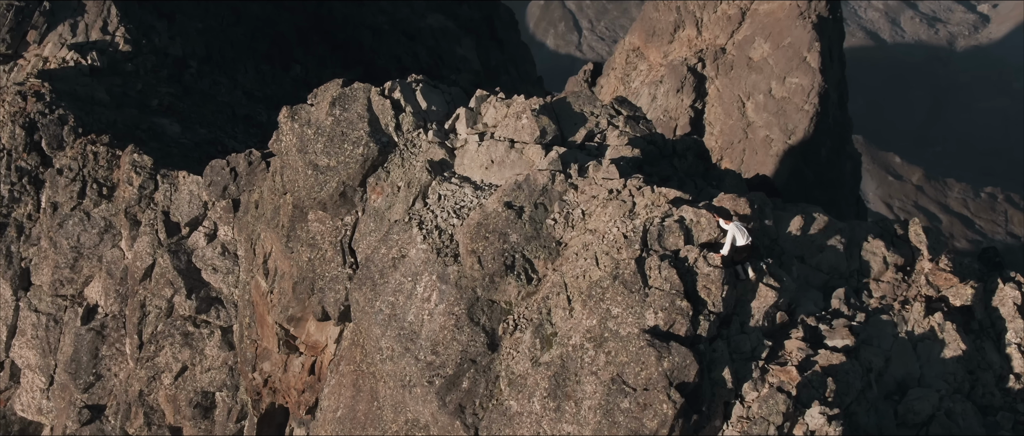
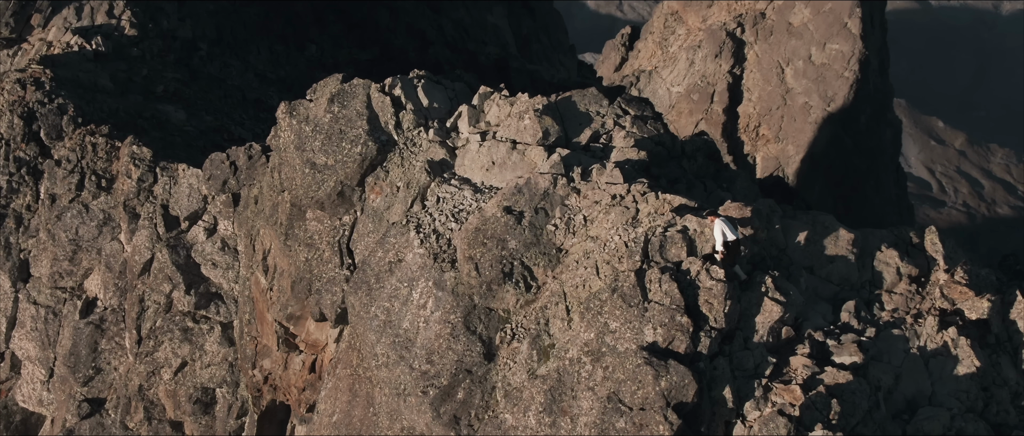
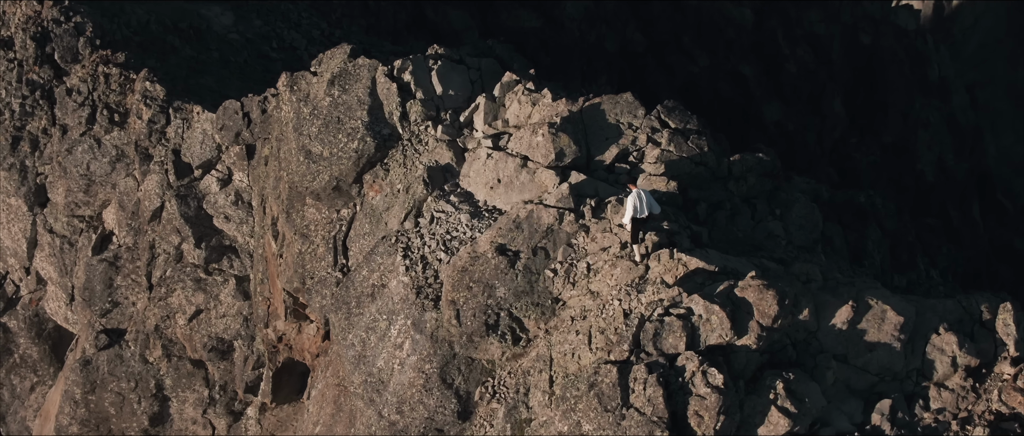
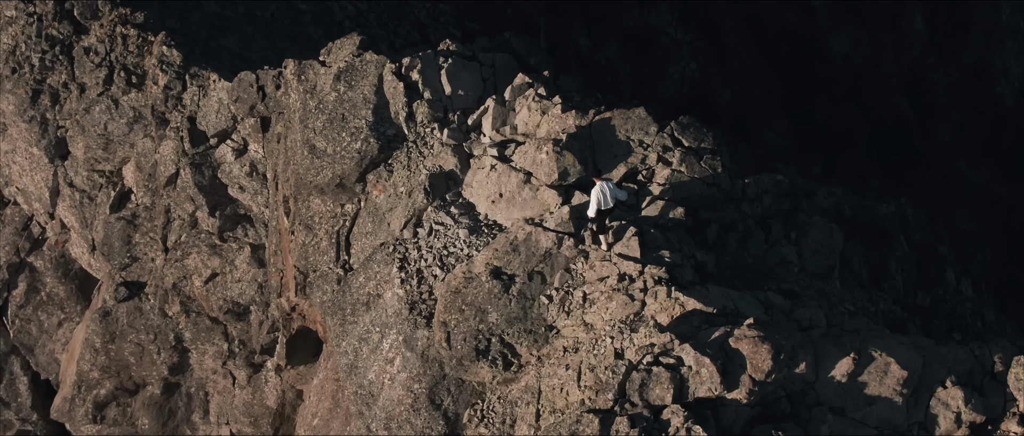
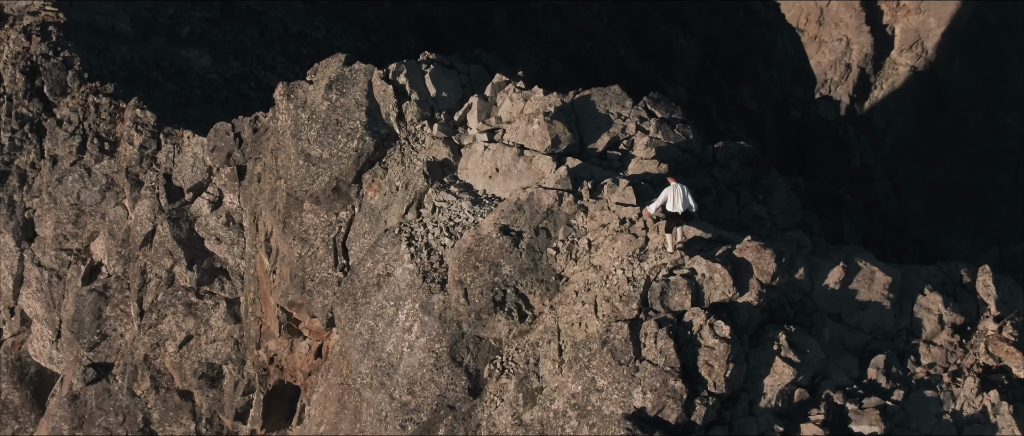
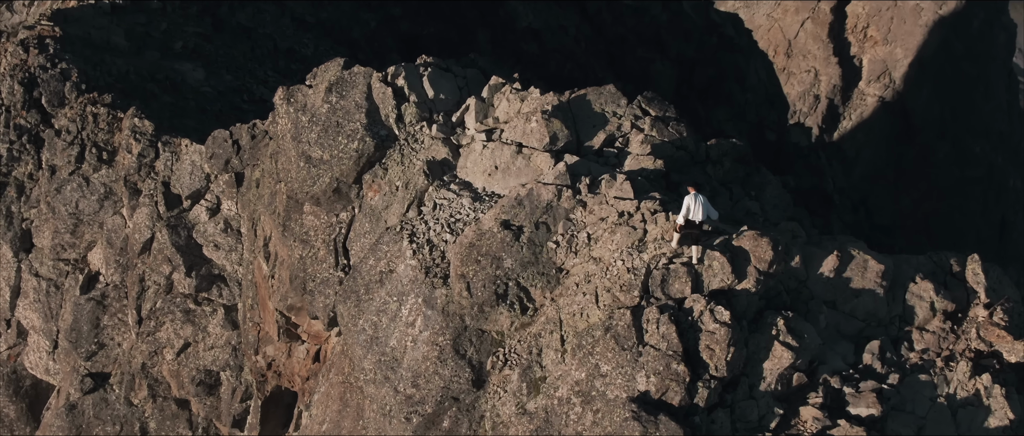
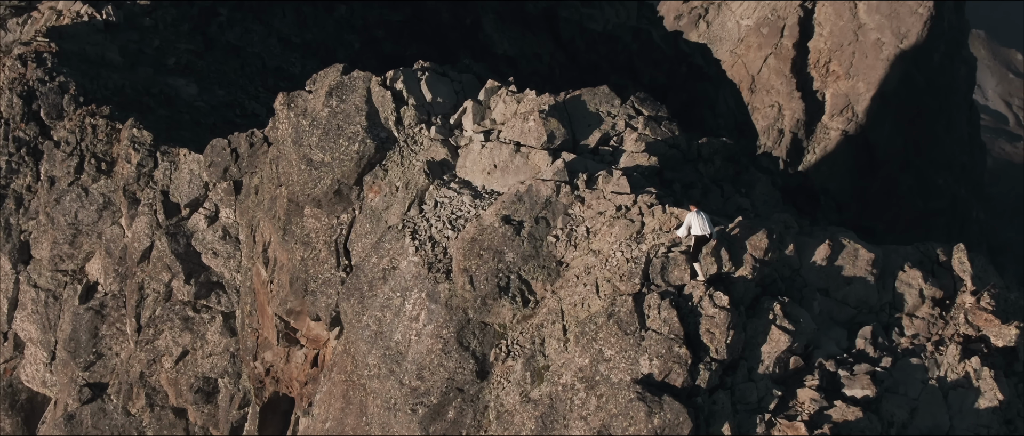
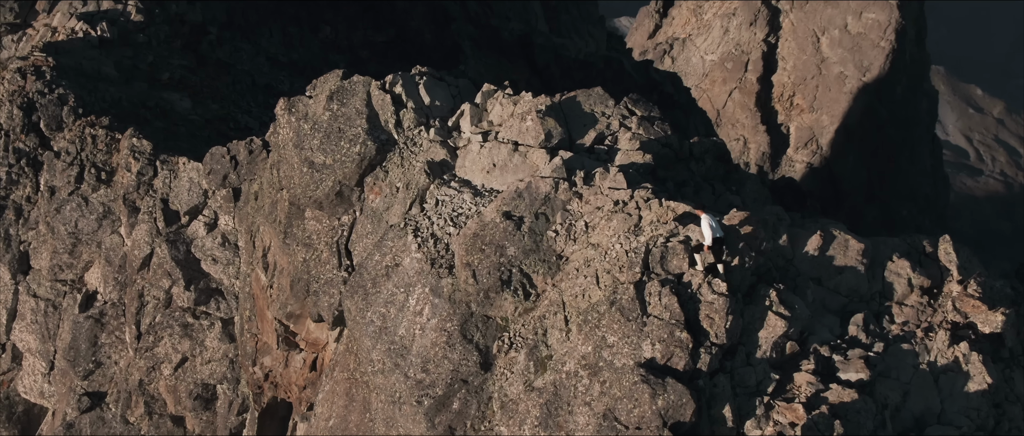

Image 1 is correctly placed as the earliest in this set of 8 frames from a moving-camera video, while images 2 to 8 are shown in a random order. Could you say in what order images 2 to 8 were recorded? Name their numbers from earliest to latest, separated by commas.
2, 8, 7, 6, 5, 3, 4
